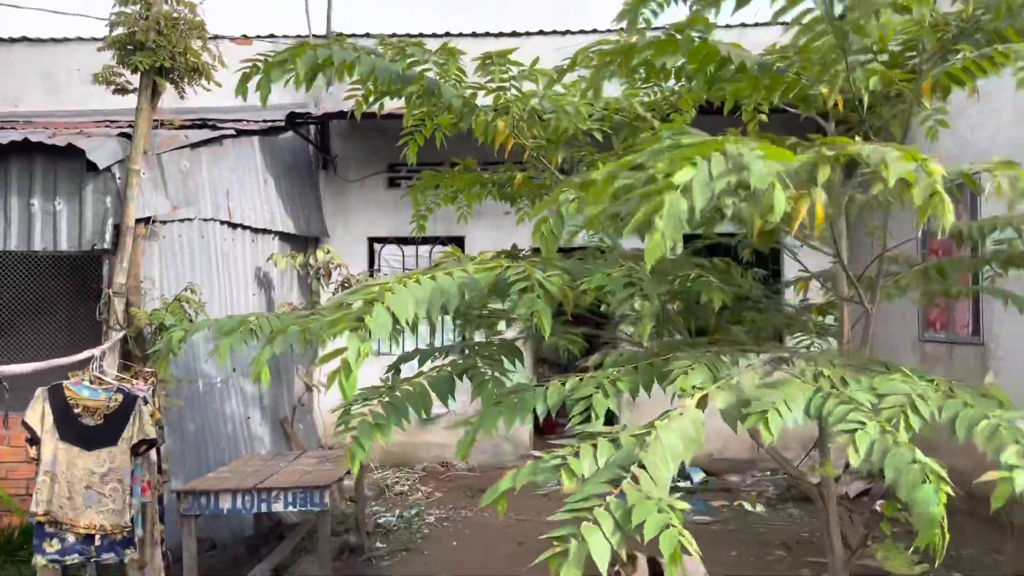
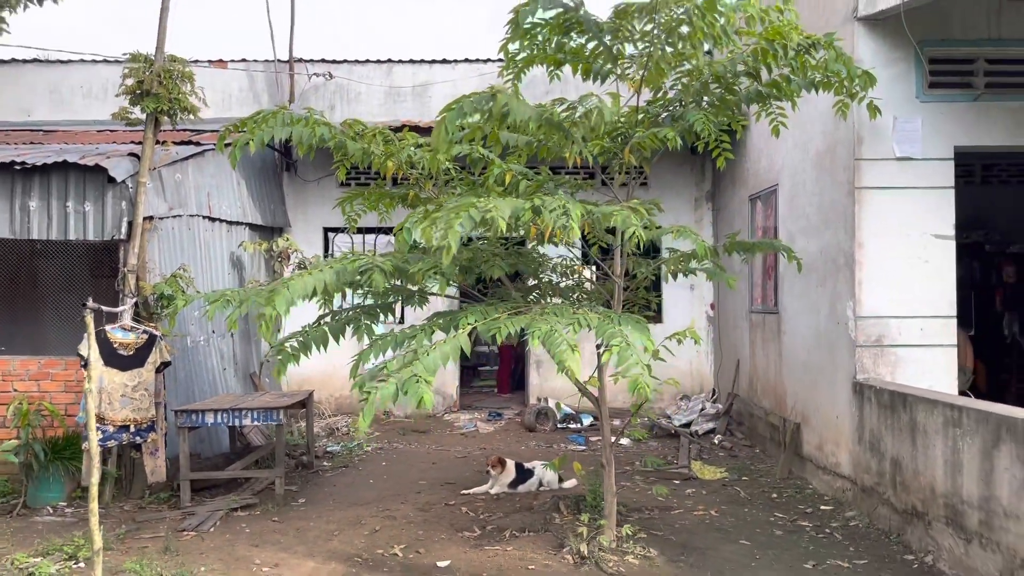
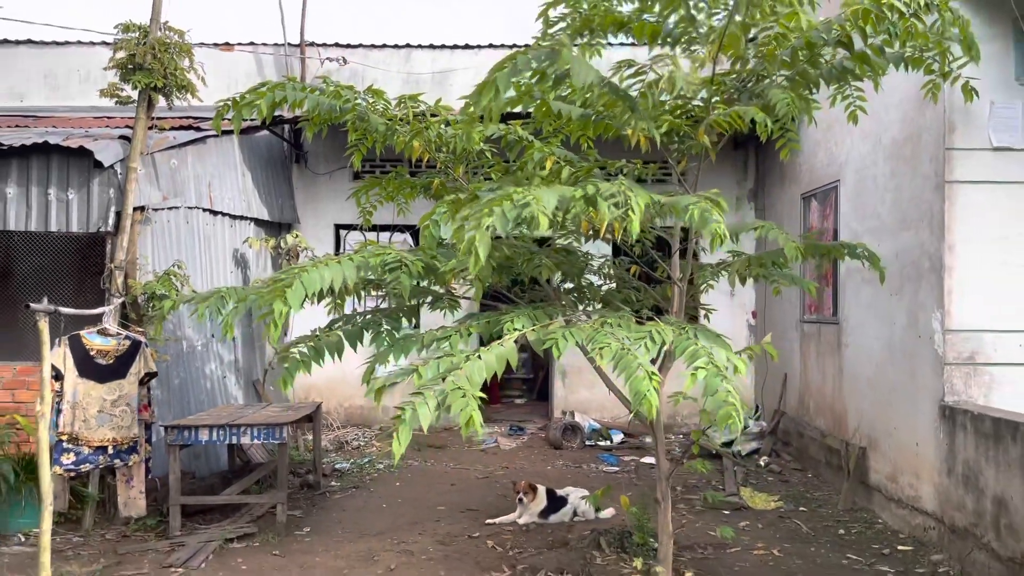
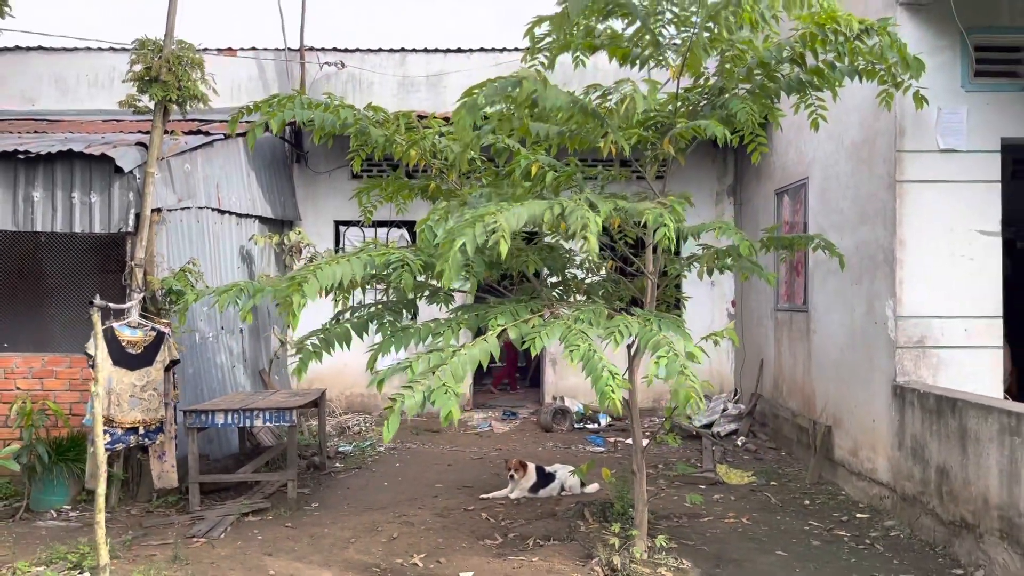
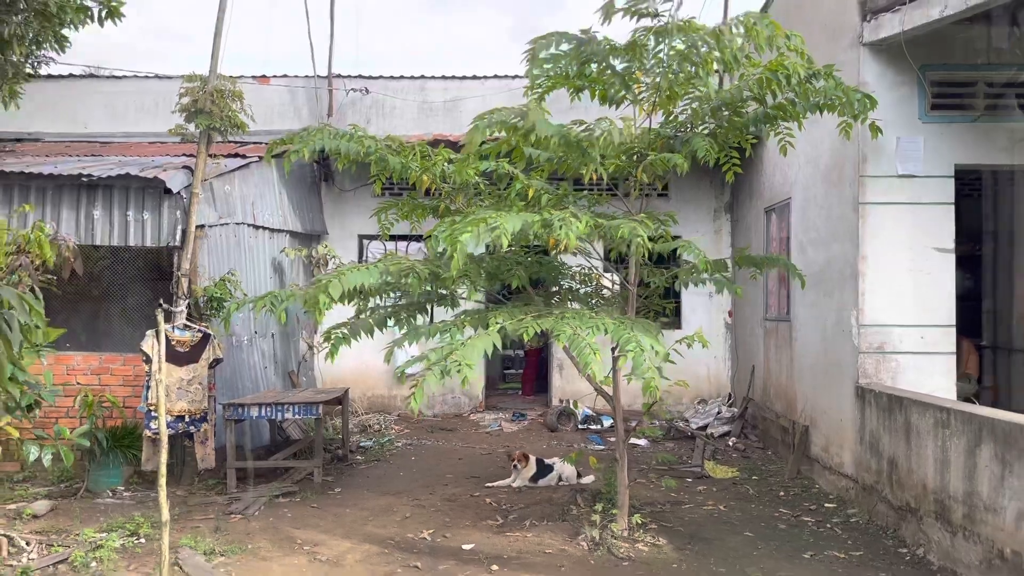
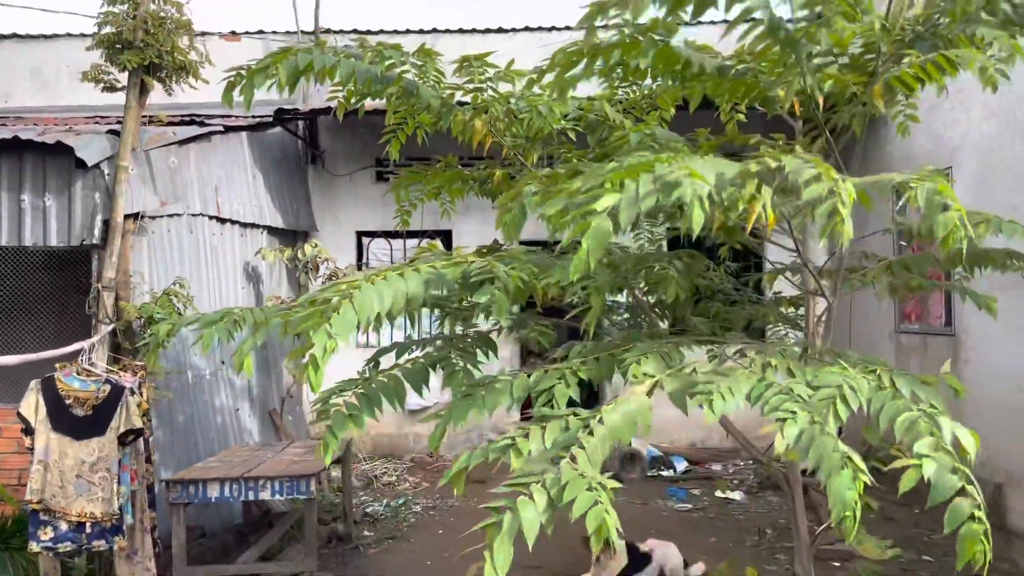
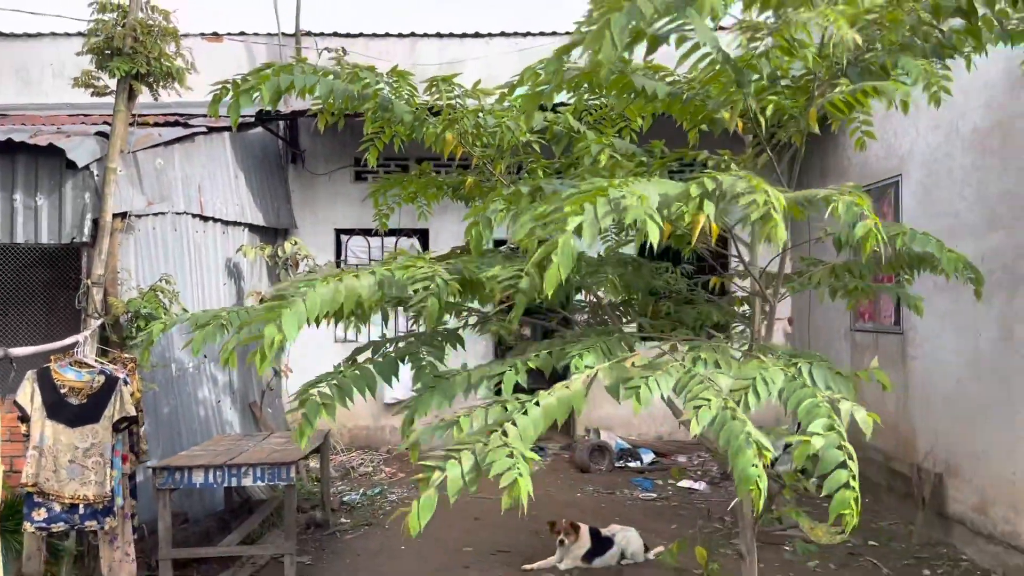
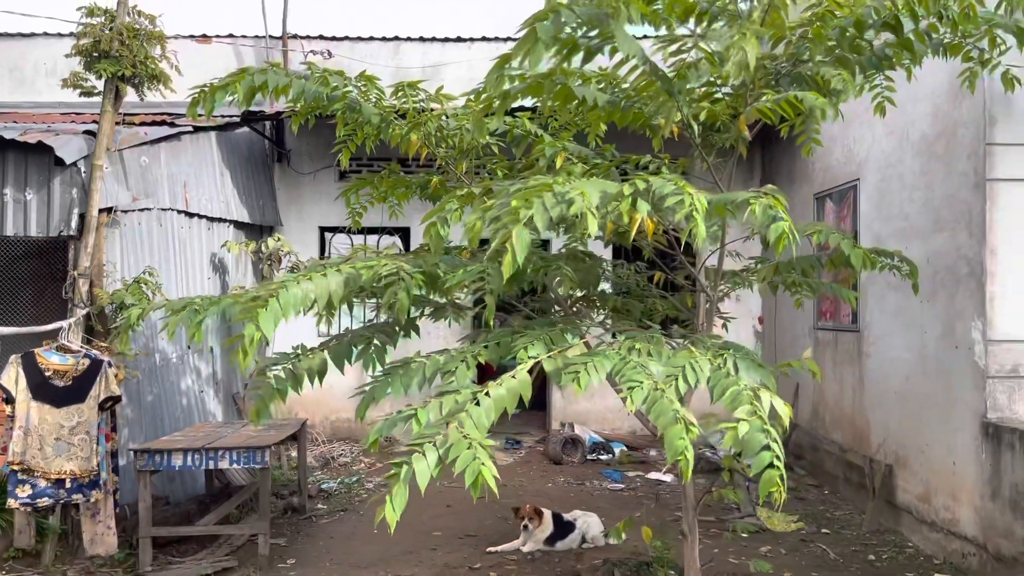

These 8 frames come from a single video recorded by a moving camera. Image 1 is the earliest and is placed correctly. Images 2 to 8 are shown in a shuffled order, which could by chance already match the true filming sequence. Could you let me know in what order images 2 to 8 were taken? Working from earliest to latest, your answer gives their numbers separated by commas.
6, 7, 8, 3, 4, 2, 5
